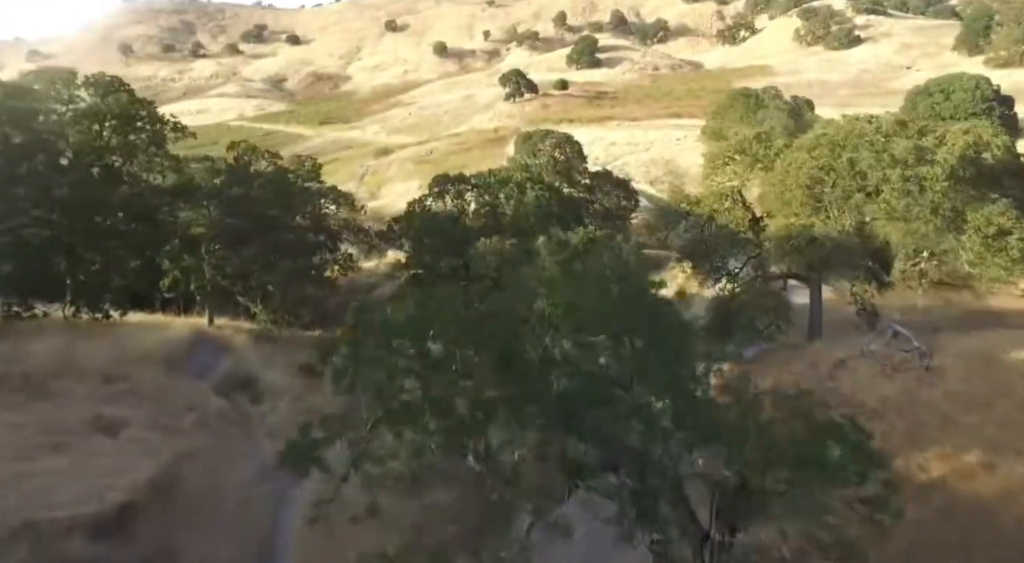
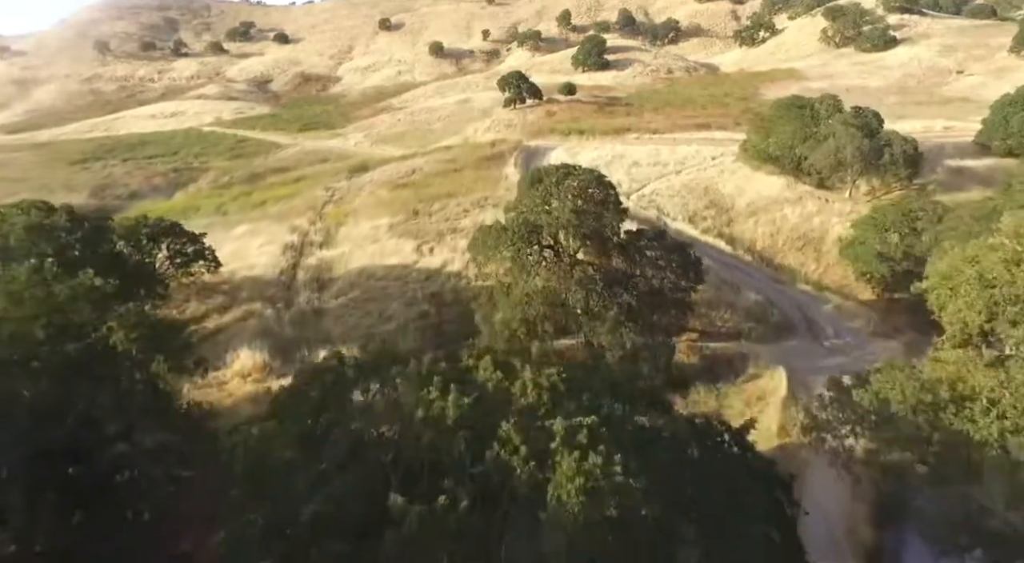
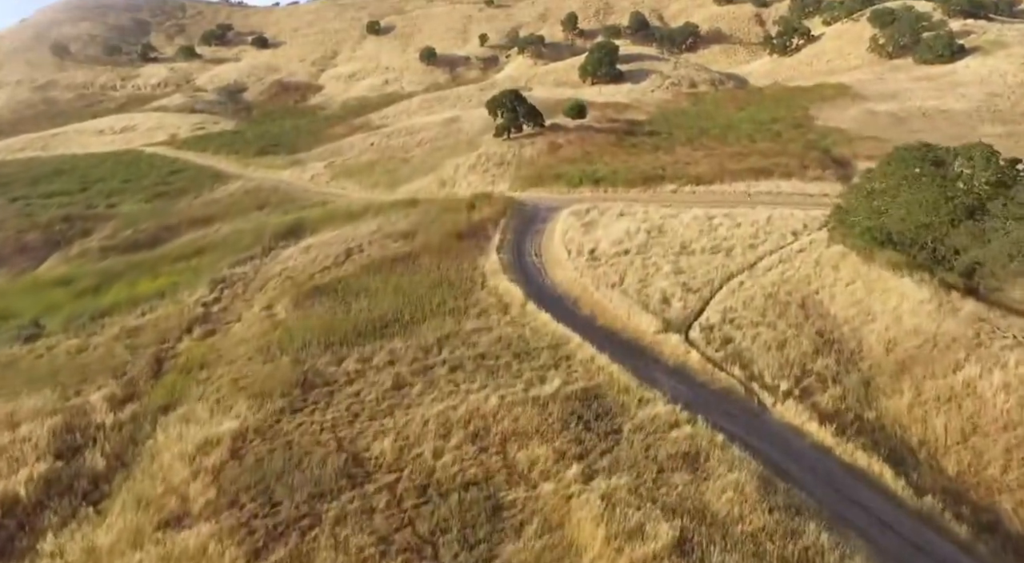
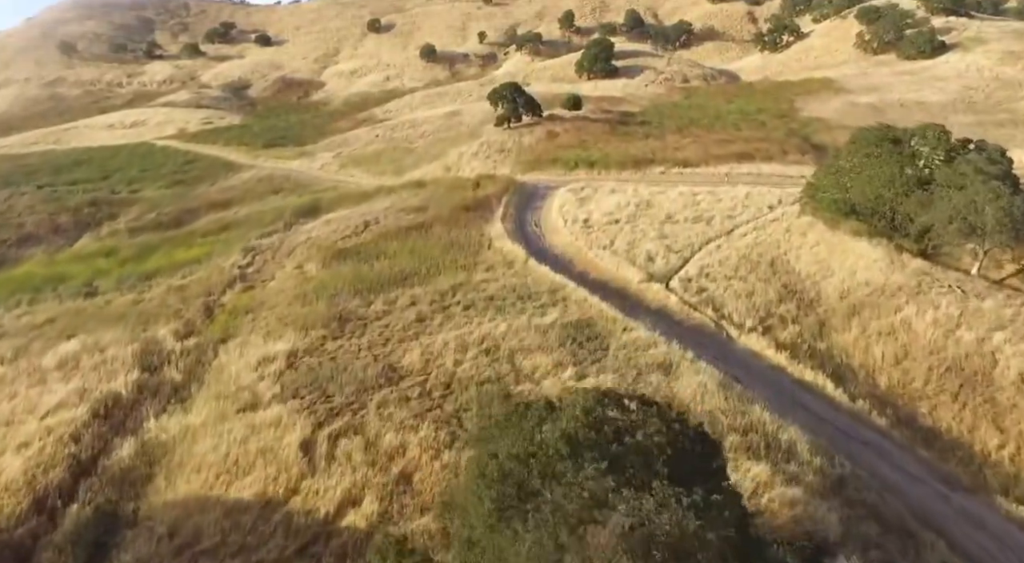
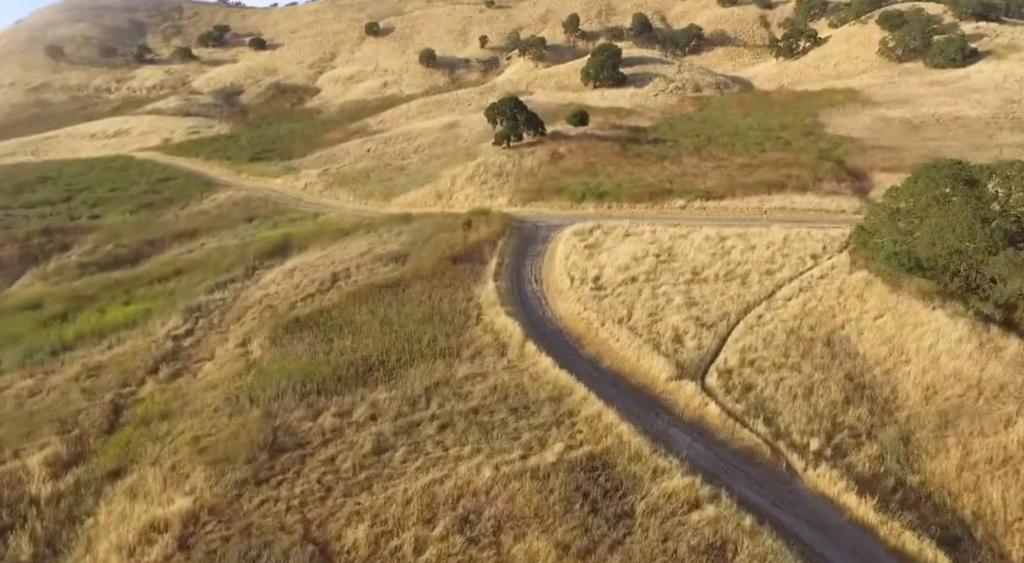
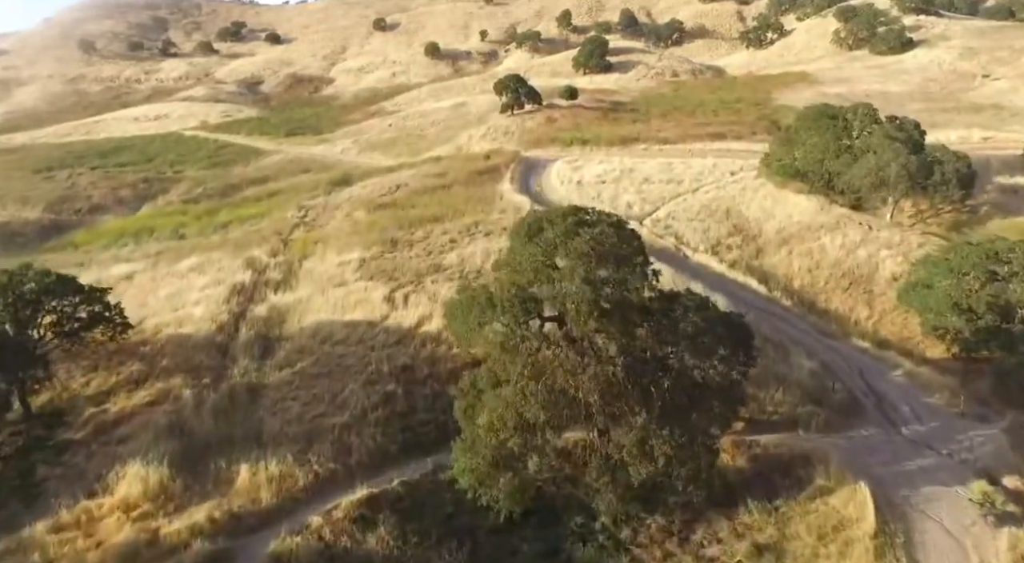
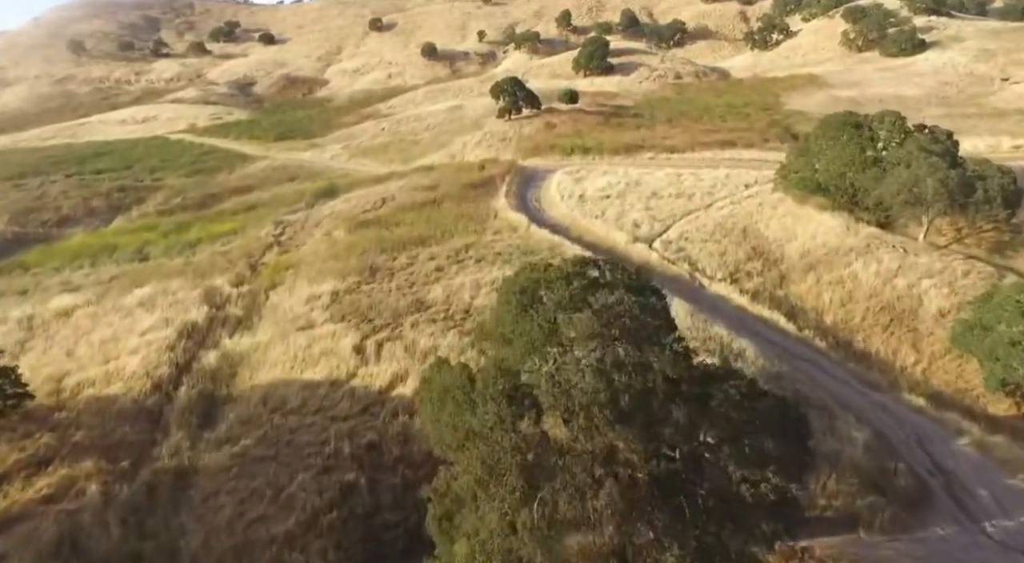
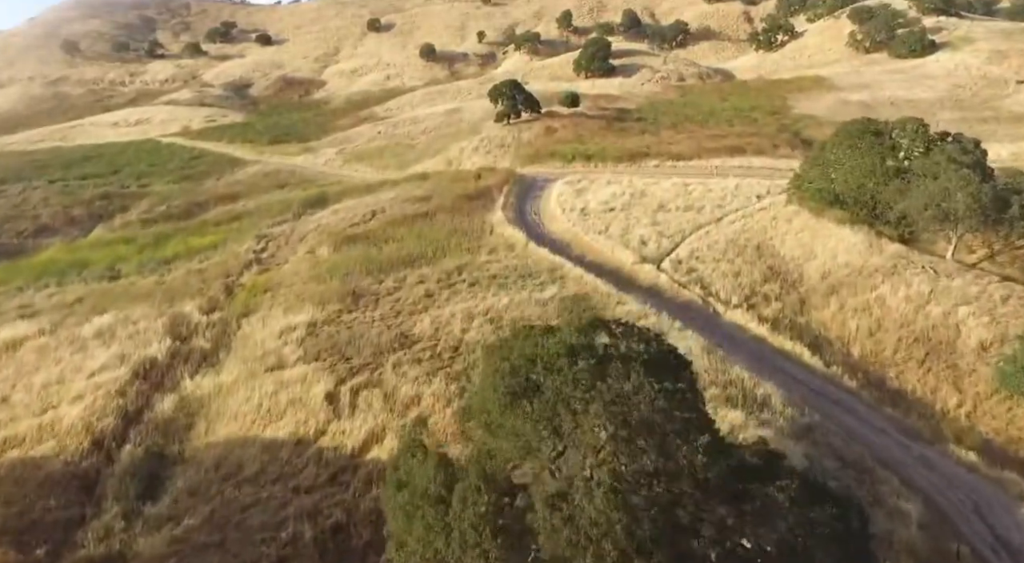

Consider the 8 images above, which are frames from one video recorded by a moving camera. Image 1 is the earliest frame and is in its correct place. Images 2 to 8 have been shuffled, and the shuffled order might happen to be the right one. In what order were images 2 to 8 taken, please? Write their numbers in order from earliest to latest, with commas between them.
2, 6, 7, 8, 4, 3, 5
